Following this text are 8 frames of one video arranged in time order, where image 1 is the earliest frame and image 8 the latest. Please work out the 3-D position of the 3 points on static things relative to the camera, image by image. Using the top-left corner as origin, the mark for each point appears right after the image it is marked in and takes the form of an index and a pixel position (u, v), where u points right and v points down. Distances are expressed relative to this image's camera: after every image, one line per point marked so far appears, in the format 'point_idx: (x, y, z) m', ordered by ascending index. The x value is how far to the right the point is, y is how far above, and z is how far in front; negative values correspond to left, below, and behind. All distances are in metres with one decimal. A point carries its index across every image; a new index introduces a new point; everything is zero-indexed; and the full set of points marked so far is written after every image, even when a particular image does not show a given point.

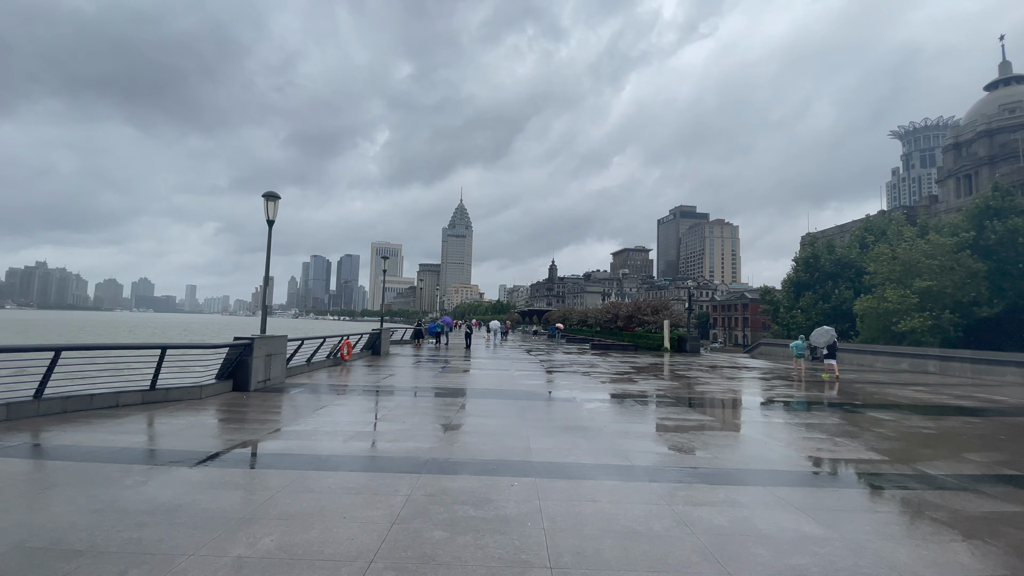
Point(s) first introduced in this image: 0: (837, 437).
0: (+5.1, -2.3, +7.5) m
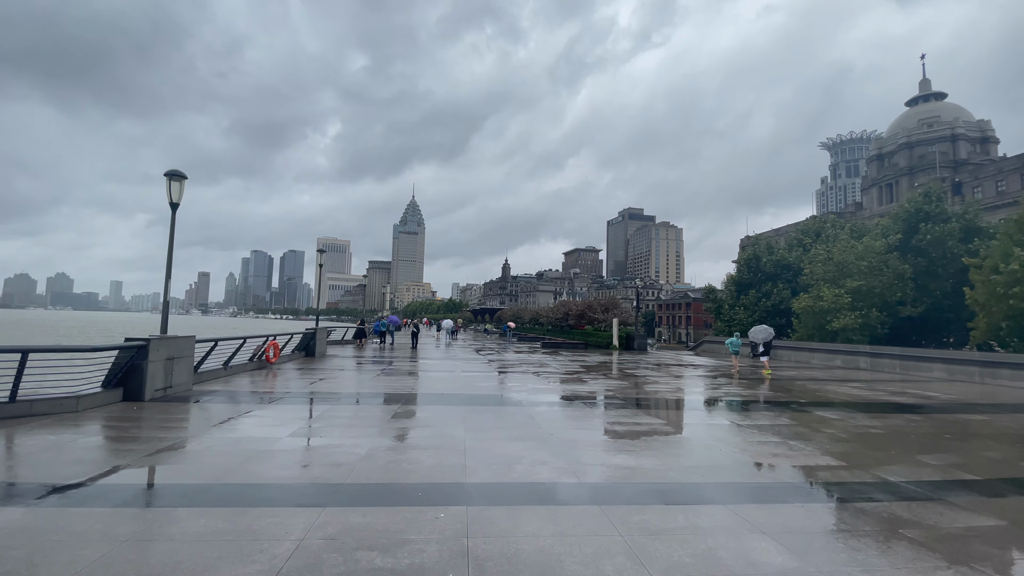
0: (+4.2, -2.3, +7.2) m
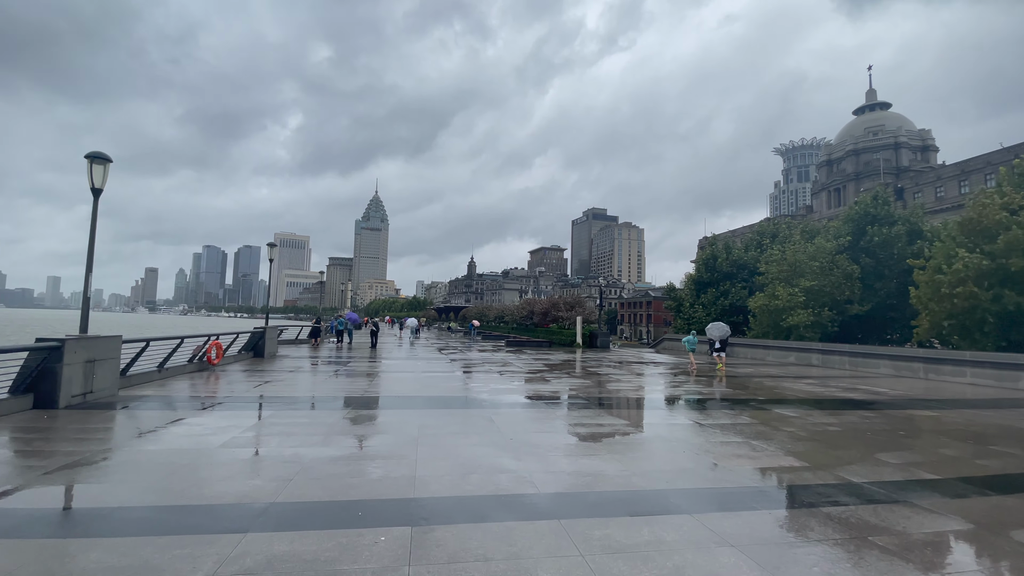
0: (+3.6, -2.2, +7.1) m
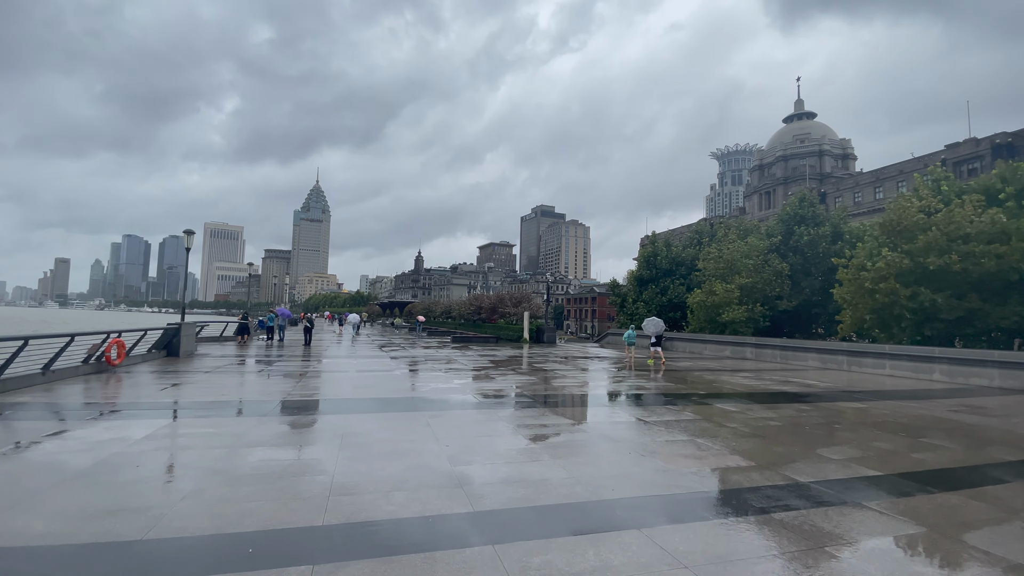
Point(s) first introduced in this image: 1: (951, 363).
0: (+2.7, -2.1, +6.9) m
1: (+14.4, -2.5, +15.7) m
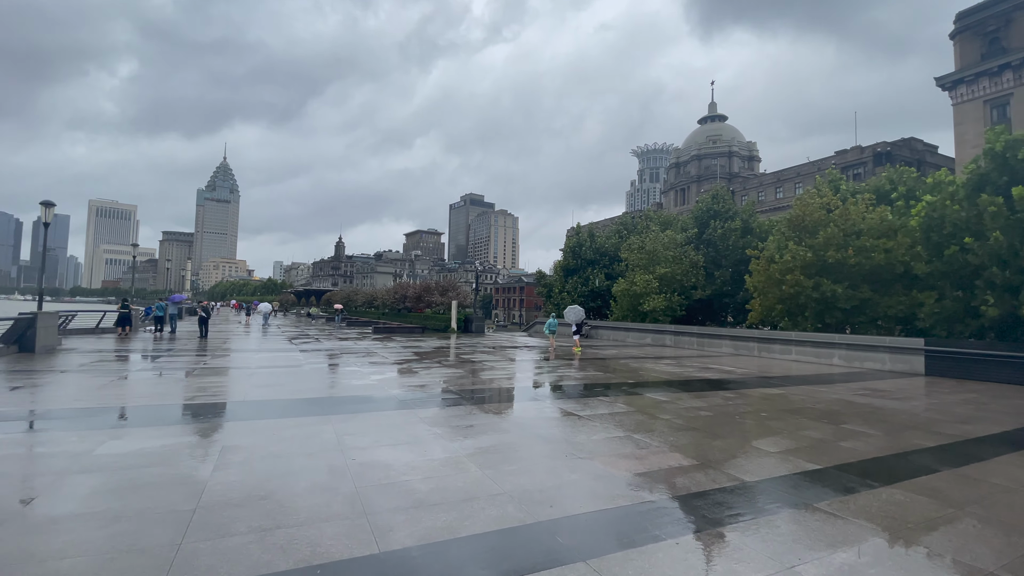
0: (+1.7, -2.0, +6.5) m
1: (+11.9, -2.1, +17.0) m
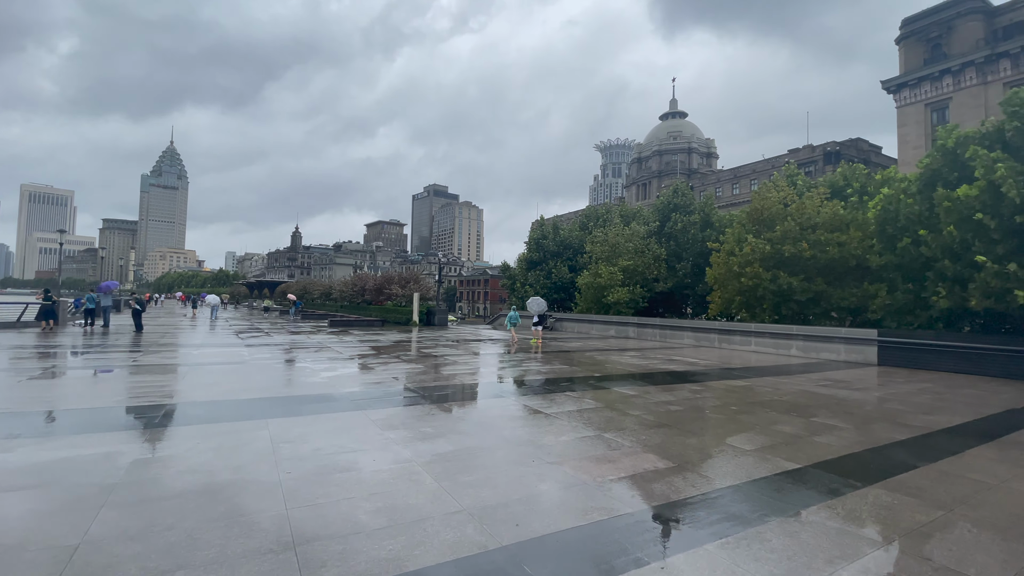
0: (+1.2, -1.8, +6.1) m
1: (+10.6, -1.9, +17.3) m
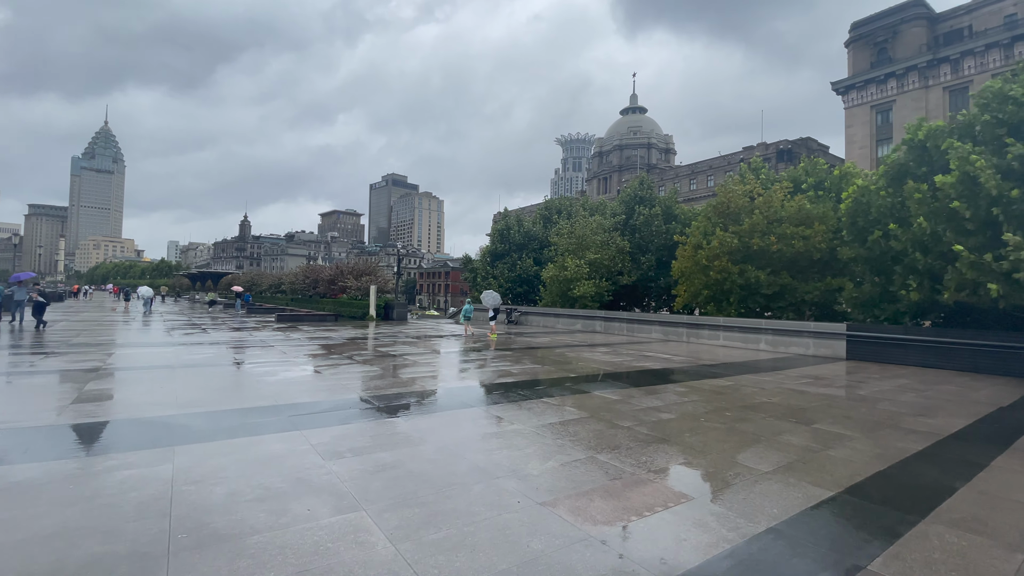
0: (+0.9, -1.7, +5.2) m
1: (+9.4, -1.6, +17.2) m
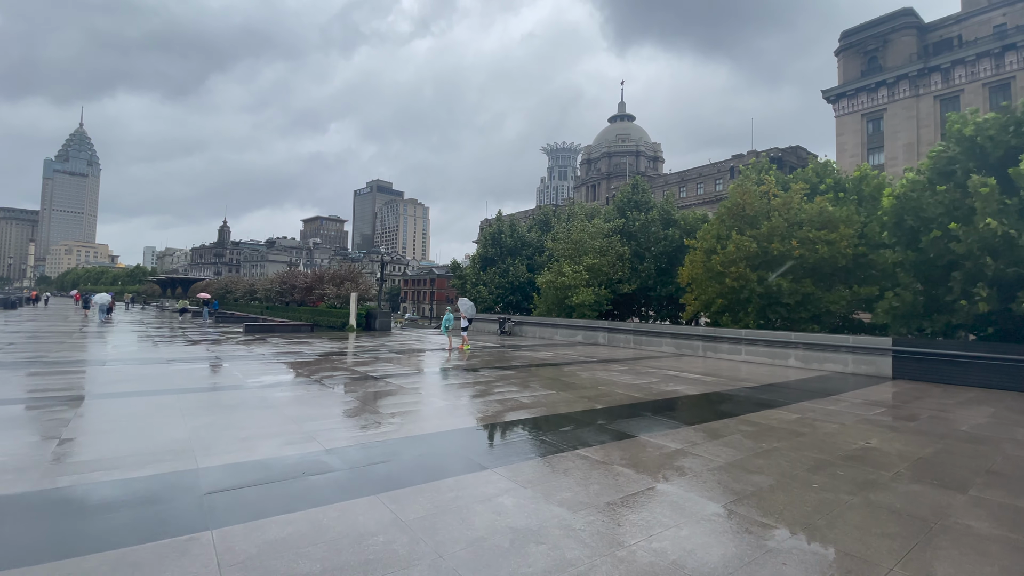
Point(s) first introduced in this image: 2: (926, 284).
0: (+1.3, -1.8, +3.2) m
1: (+9.4, -1.9, +15.4) m
2: (+11.8, +0.1, +13.7) m
